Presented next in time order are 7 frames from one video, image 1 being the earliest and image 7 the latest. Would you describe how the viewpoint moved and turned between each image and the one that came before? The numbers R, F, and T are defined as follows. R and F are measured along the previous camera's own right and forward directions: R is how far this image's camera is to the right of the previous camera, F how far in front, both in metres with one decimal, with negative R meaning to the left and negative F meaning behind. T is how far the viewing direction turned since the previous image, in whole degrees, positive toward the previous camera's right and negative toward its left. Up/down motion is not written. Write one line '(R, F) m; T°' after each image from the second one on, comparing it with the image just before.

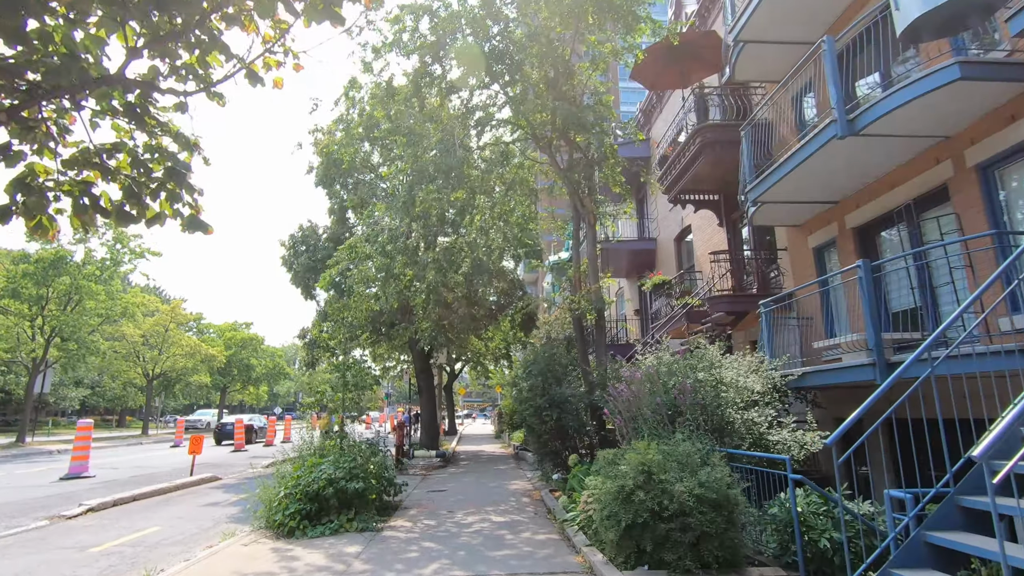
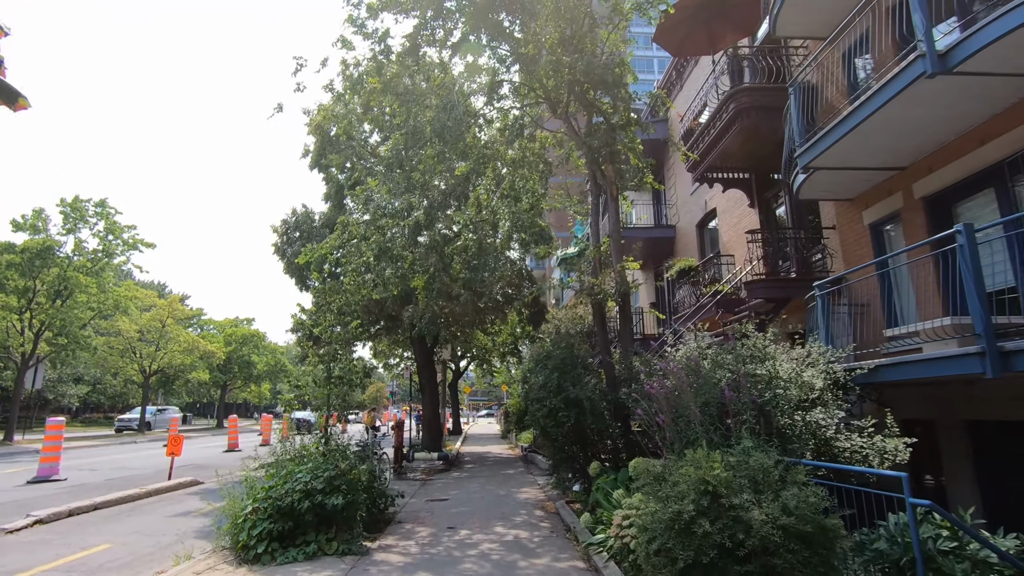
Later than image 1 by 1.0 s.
(-0.1, +1.3) m; -1°
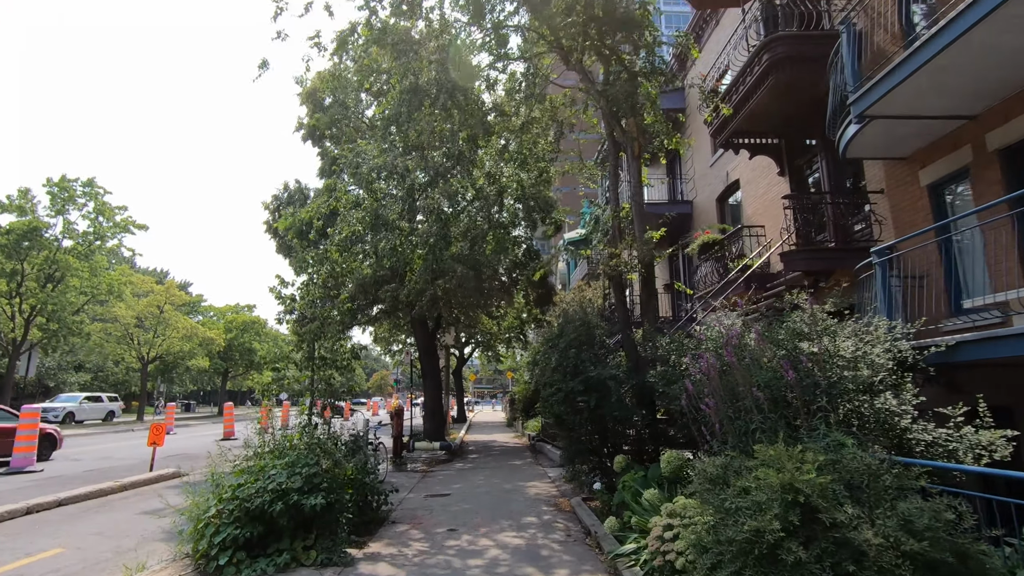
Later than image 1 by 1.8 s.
(-0.1, +1.1) m; 0°
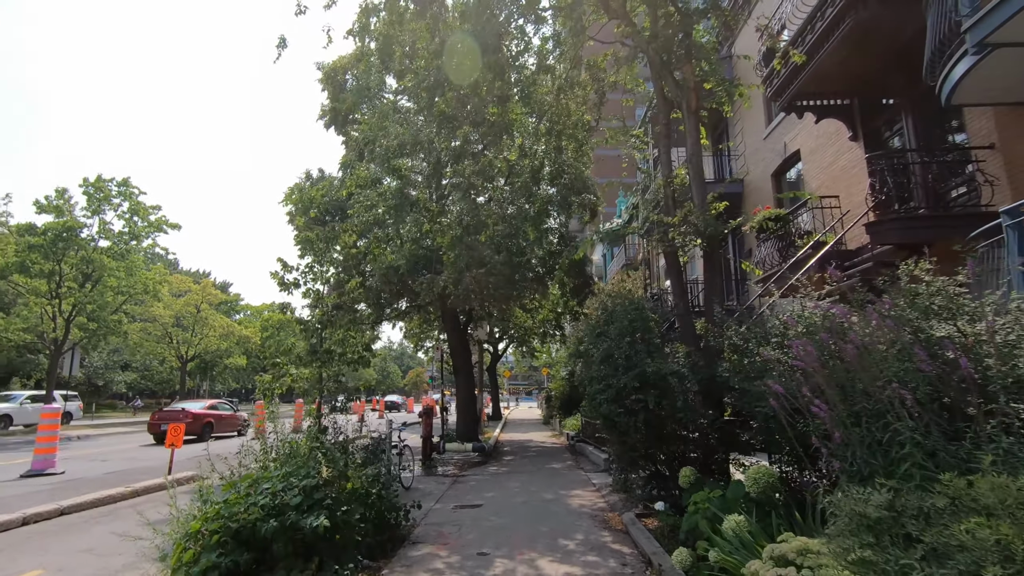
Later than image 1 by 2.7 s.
(0.0, +1.1) m; -4°
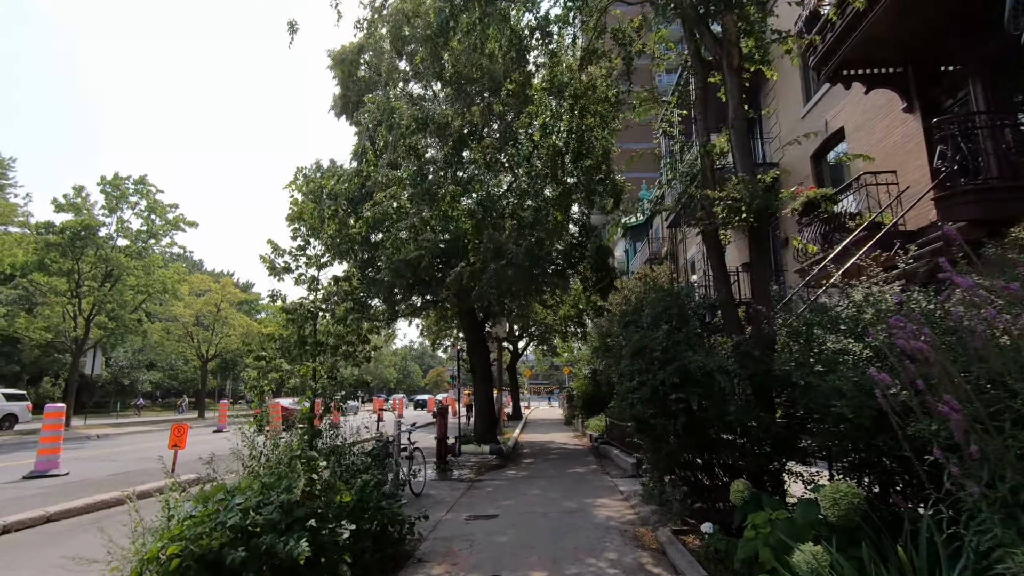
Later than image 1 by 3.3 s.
(0.0, +0.8) m; -2°
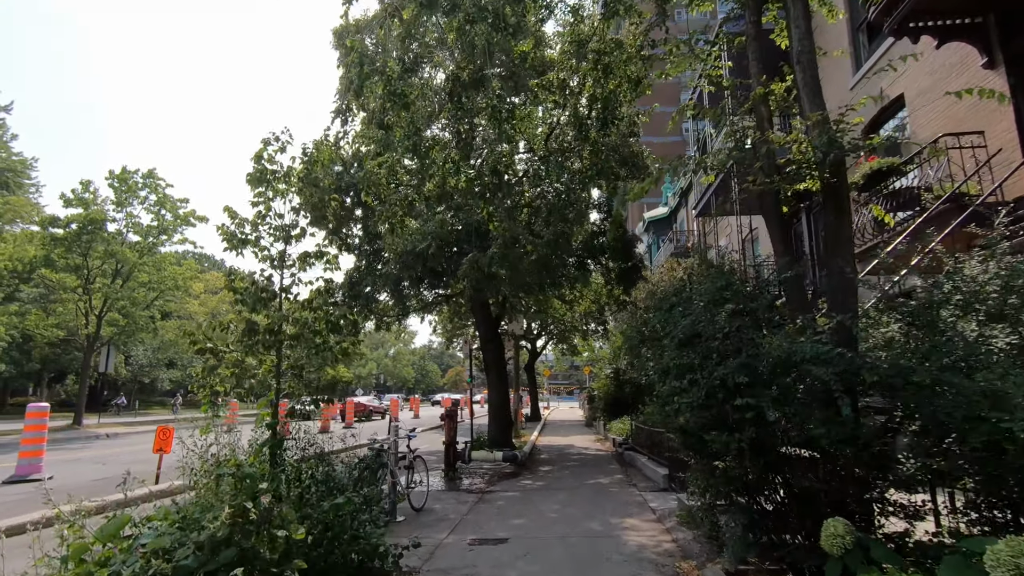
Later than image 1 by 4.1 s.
(+0.1, +1.2) m; -2°
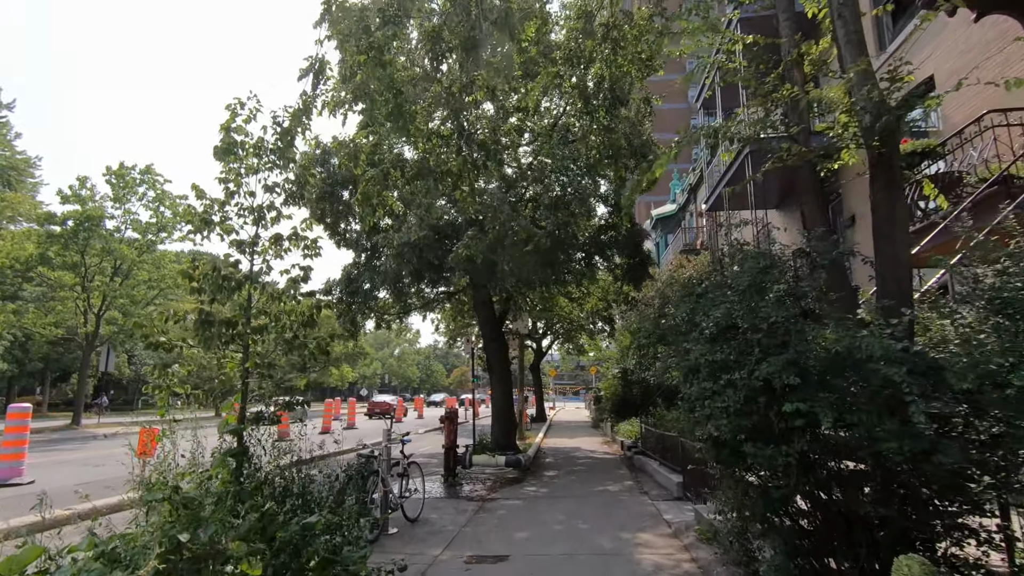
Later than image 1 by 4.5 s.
(0.0, +0.6) m; -1°
